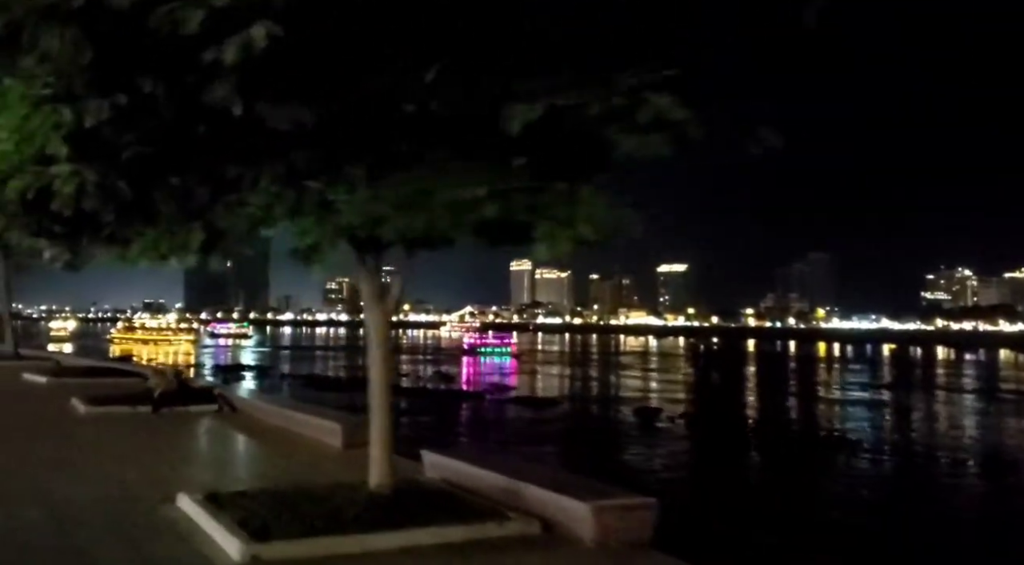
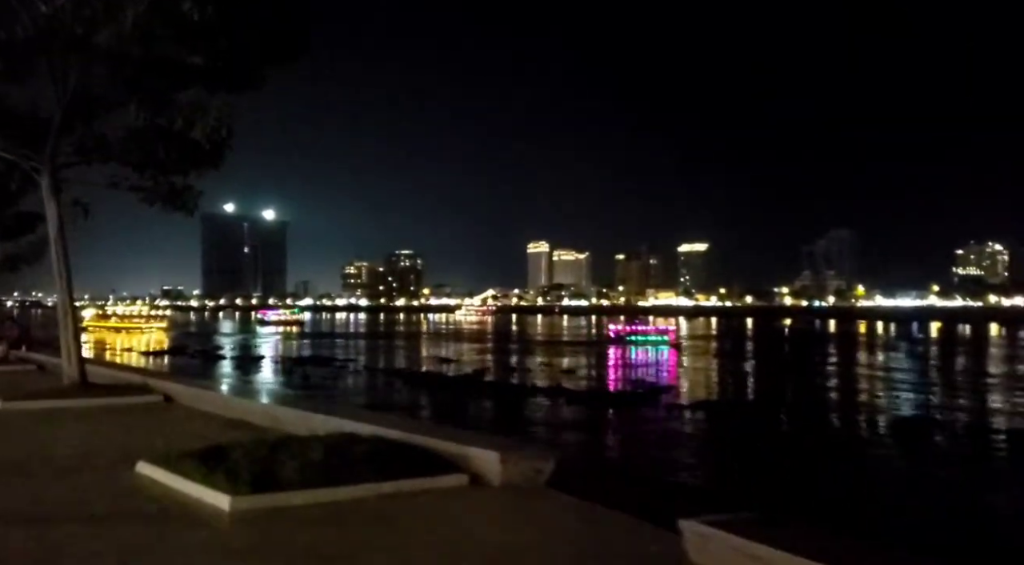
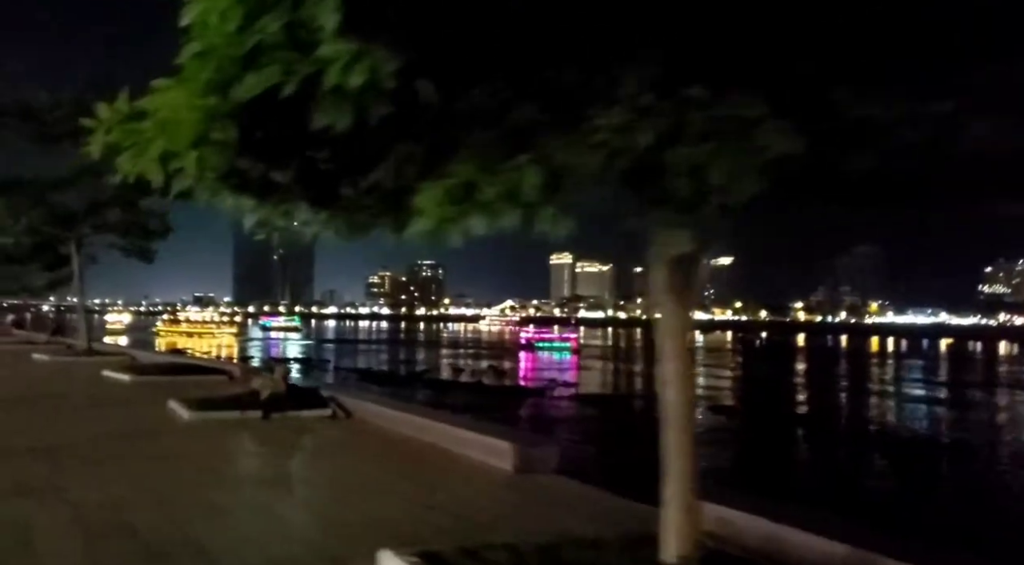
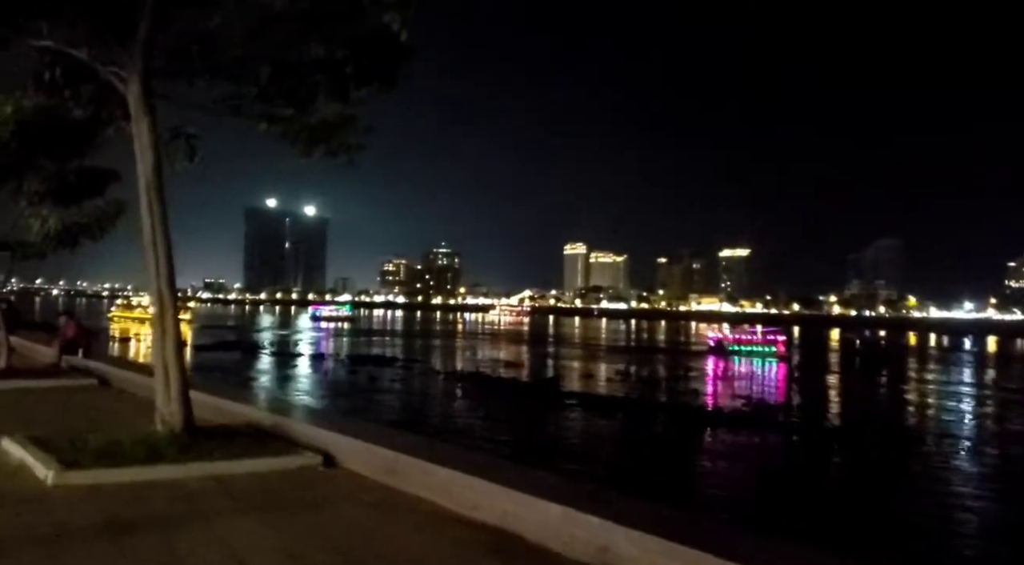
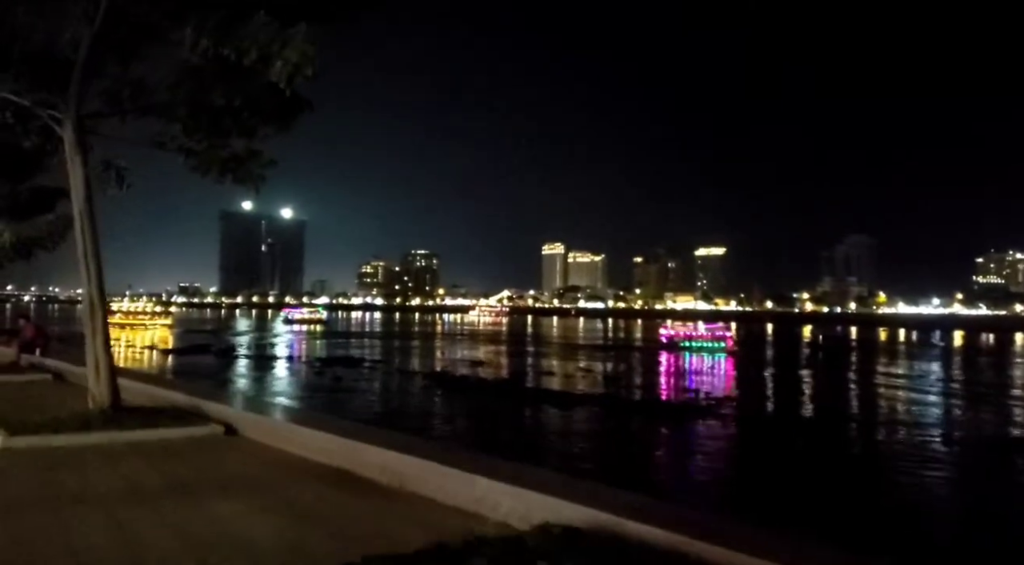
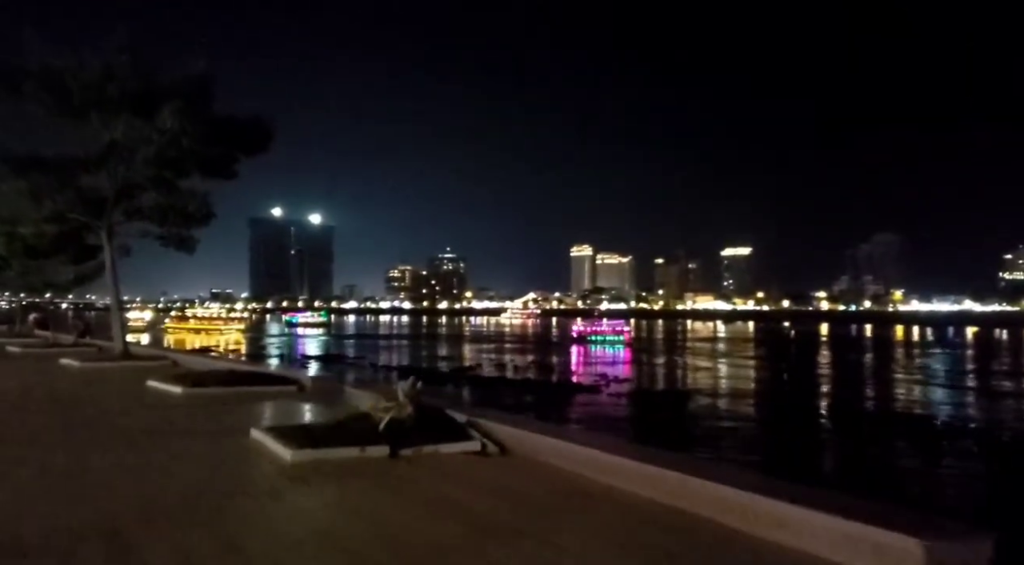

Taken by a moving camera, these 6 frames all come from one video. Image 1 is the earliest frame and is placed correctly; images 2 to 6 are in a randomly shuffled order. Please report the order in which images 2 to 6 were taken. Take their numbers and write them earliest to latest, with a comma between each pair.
3, 6, 2, 5, 4
